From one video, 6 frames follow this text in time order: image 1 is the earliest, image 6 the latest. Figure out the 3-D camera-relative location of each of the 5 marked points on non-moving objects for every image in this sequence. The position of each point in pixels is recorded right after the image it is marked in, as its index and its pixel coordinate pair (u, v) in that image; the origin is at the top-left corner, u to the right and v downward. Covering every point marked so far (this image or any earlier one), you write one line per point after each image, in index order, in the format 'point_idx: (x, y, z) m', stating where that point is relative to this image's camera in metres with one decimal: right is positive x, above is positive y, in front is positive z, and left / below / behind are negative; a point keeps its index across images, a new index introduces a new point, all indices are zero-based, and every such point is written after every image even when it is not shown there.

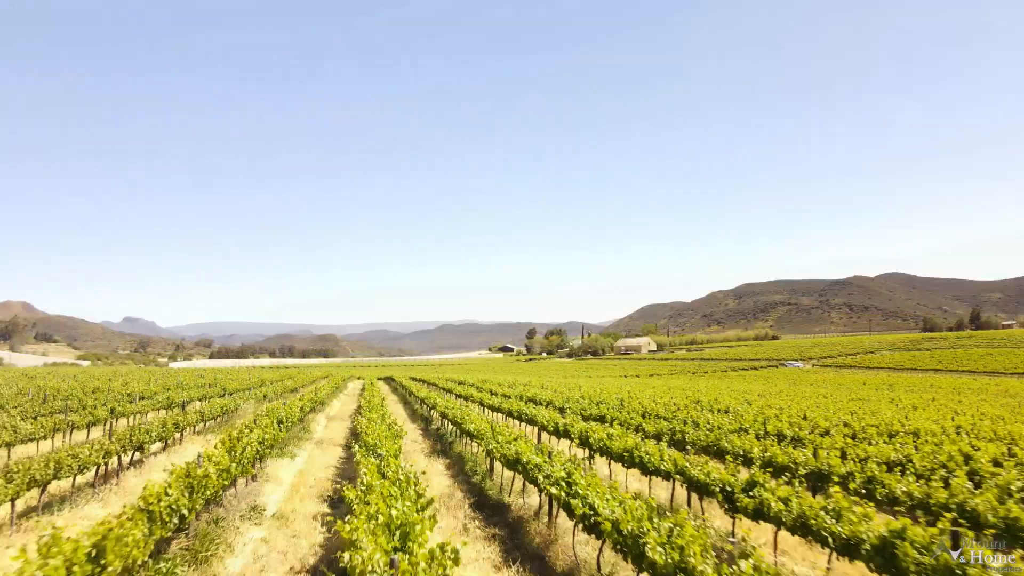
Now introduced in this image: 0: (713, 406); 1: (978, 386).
0: (+8.9, -5.1, +19.9) m
1: (+18.4, -3.8, +17.3) m
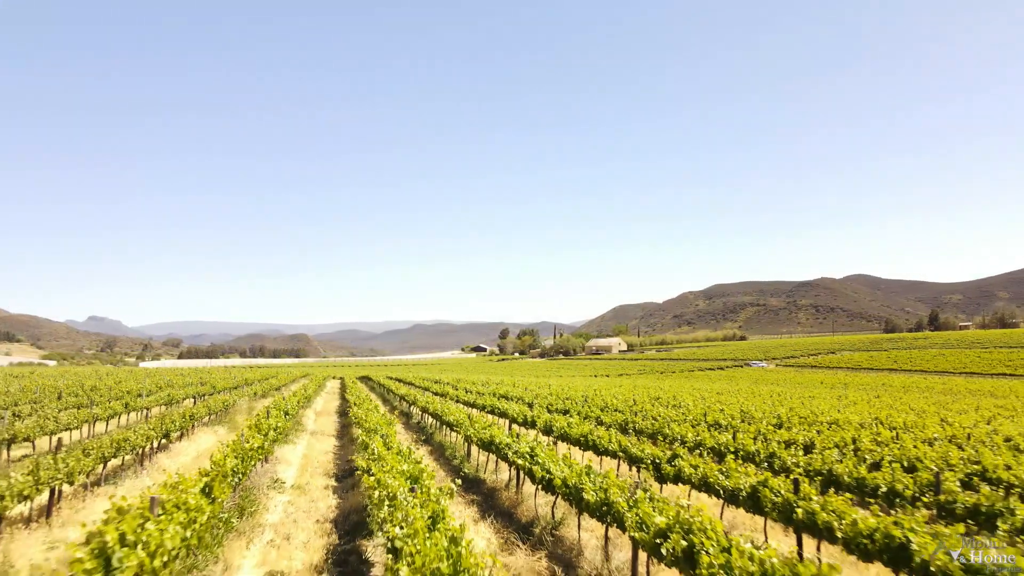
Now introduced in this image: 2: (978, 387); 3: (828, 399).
0: (+7.4, -5.2, +20.5) m
1: (+16.9, -3.9, +17.8) m
2: (+18.1, -3.7, +16.9) m
3: (+12.5, -4.5, +17.6) m
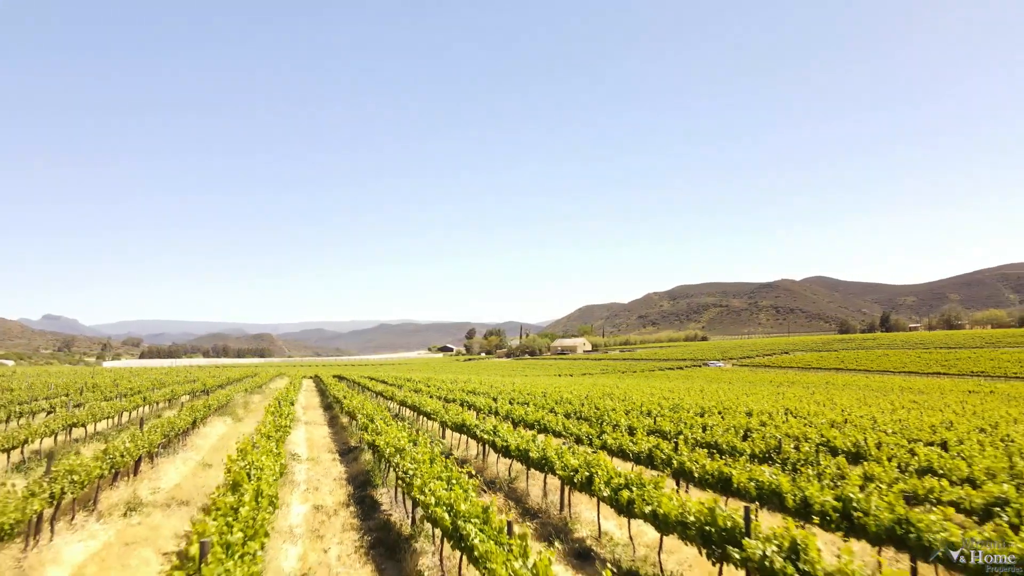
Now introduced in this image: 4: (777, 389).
0: (+5.4, -5.2, +21.0) m
1: (+14.9, -4.0, +18.4) m
2: (+16.2, -3.8, +17.5) m
3: (+10.6, -4.6, +18.2) m
4: (+11.4, -4.4, +18.7) m
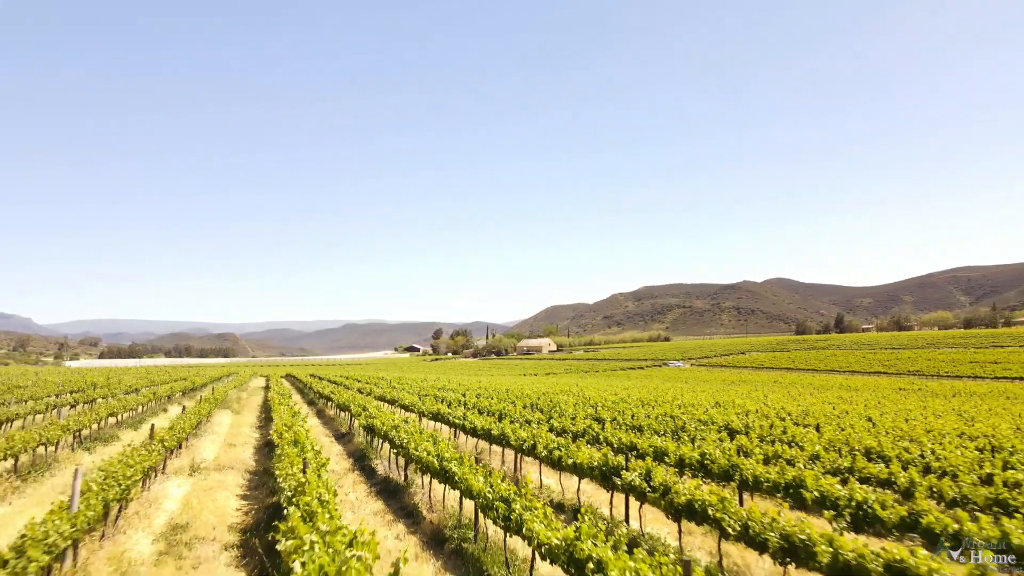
0: (+3.5, -5.3, +21.5) m
1: (+13.0, -4.1, +18.9) m
2: (+14.2, -3.9, +18.1) m
3: (+8.6, -4.6, +18.7) m
4: (+9.4, -4.5, +19.2) m
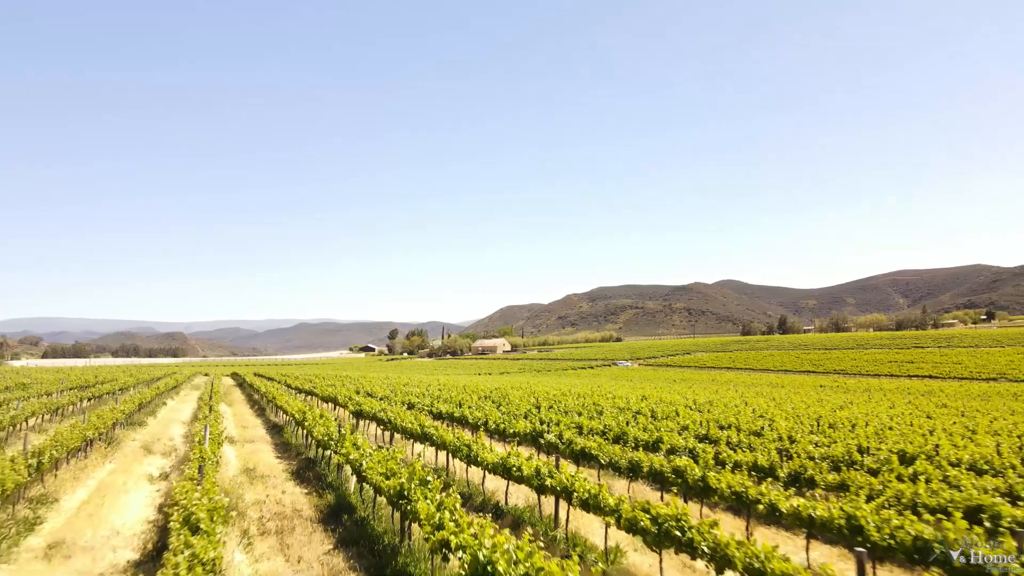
0: (+0.8, -5.4, +22.0) m
1: (+10.3, -4.2, +19.5) m
2: (+11.5, -4.0, +18.6) m
3: (+5.9, -4.7, +19.2) m
4: (+6.8, -4.6, +19.7) m
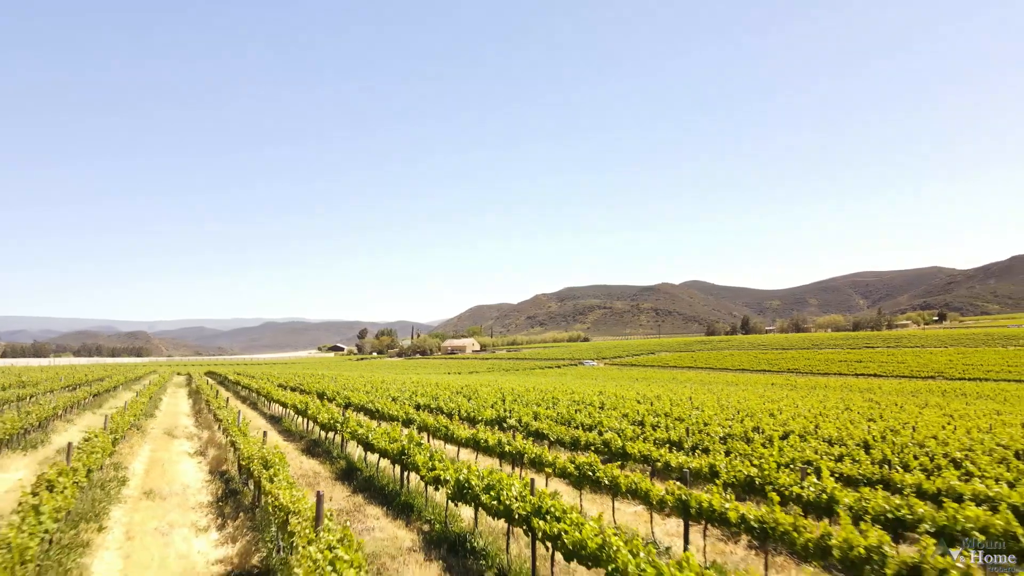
0: (-1.1, -5.4, +22.2) m
1: (+8.4, -4.2, +19.7) m
2: (+9.7, -4.1, +18.9) m
3: (+4.1, -4.8, +19.4) m
4: (+4.9, -4.6, +19.9) m
